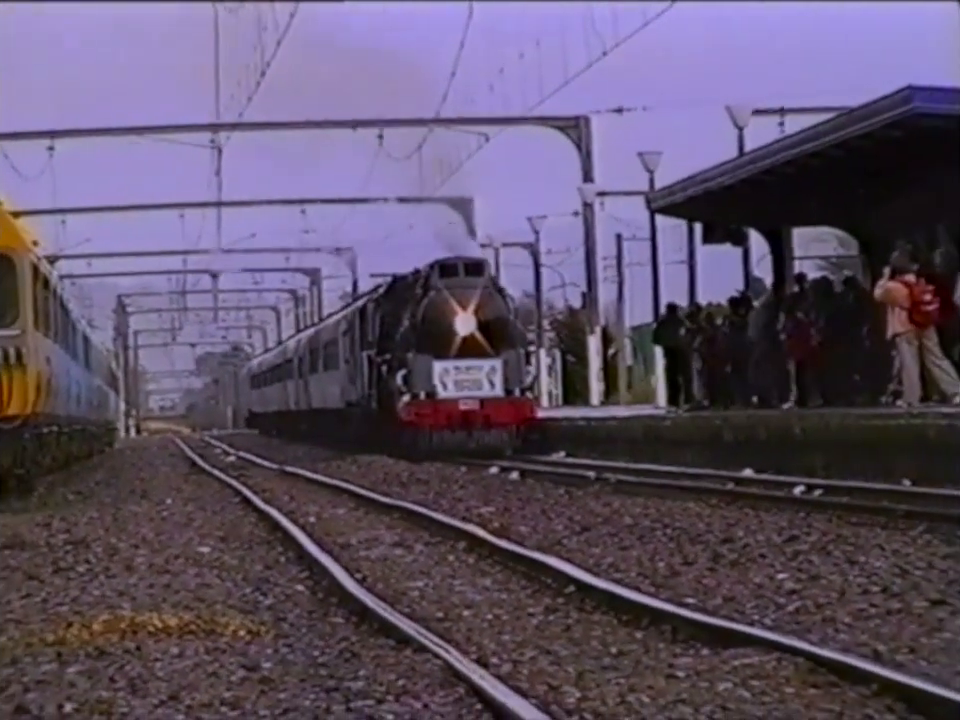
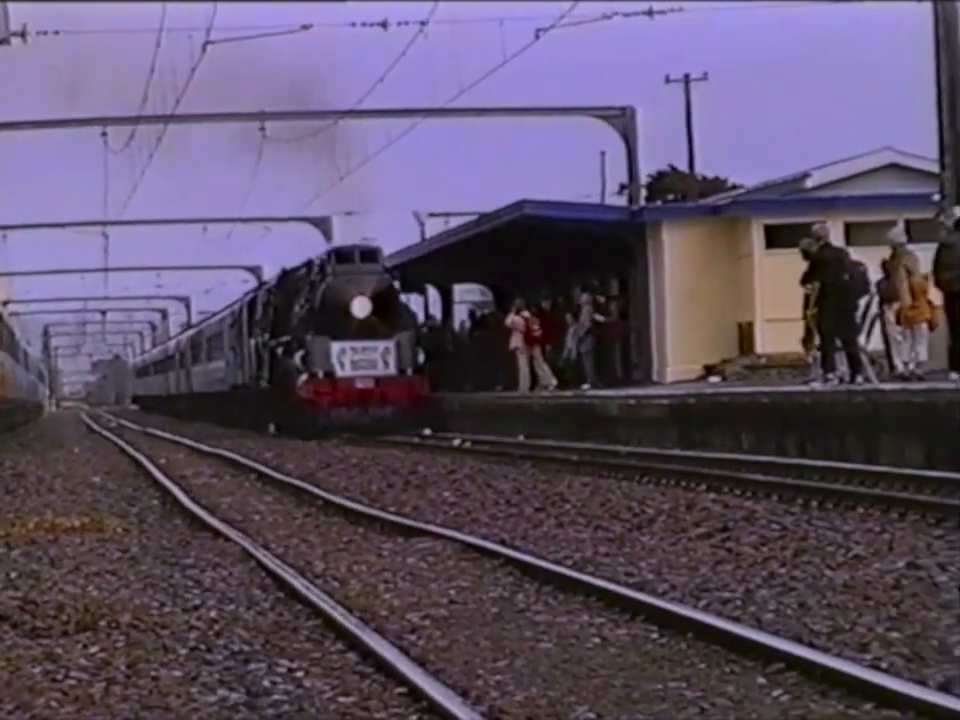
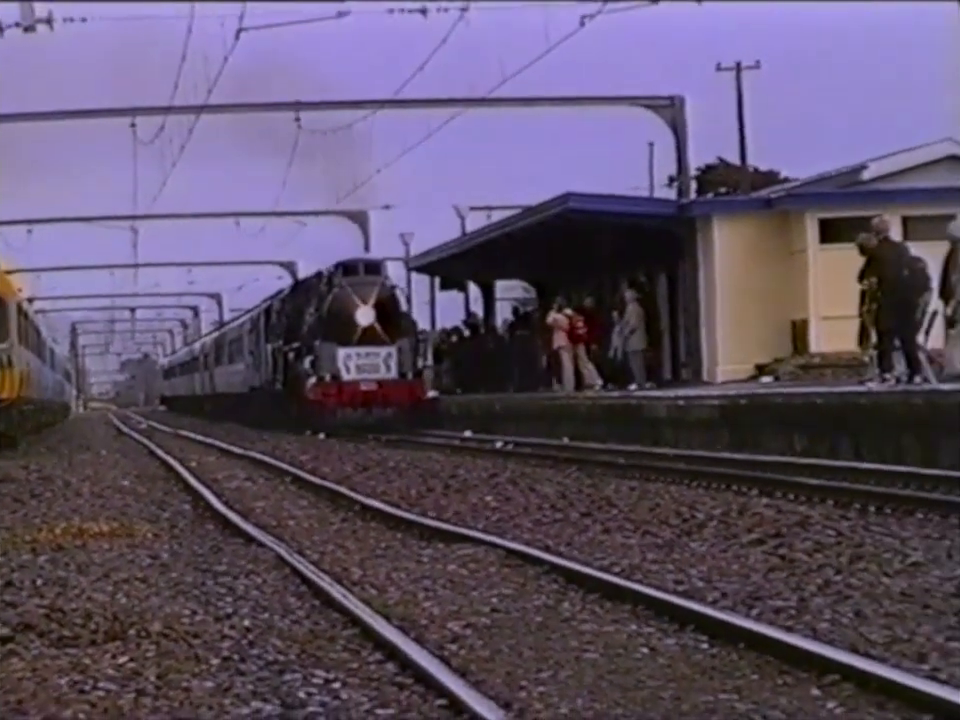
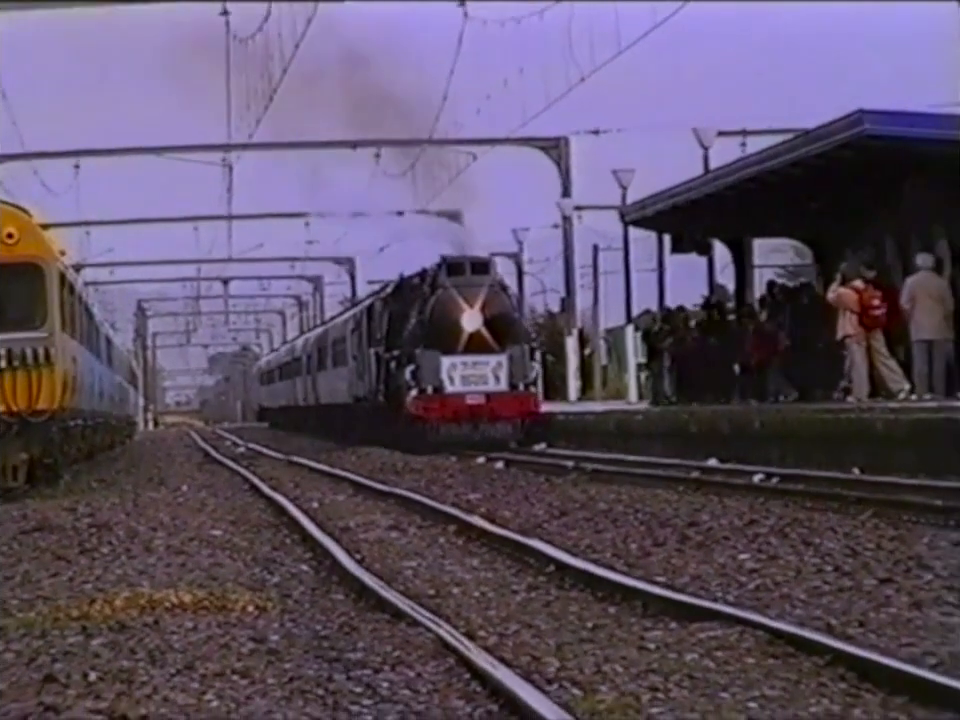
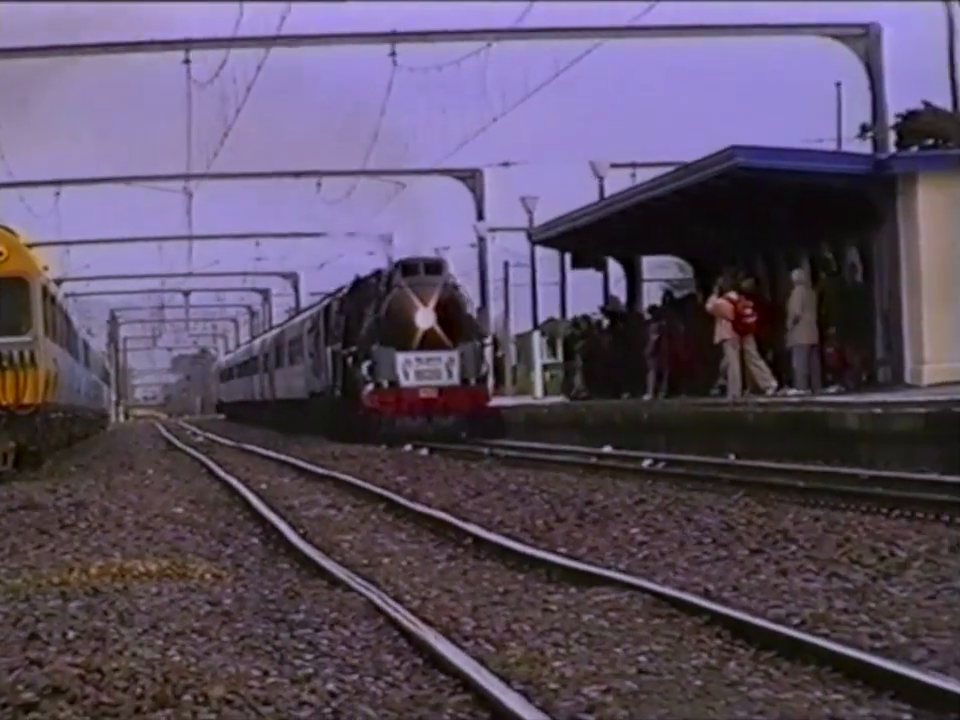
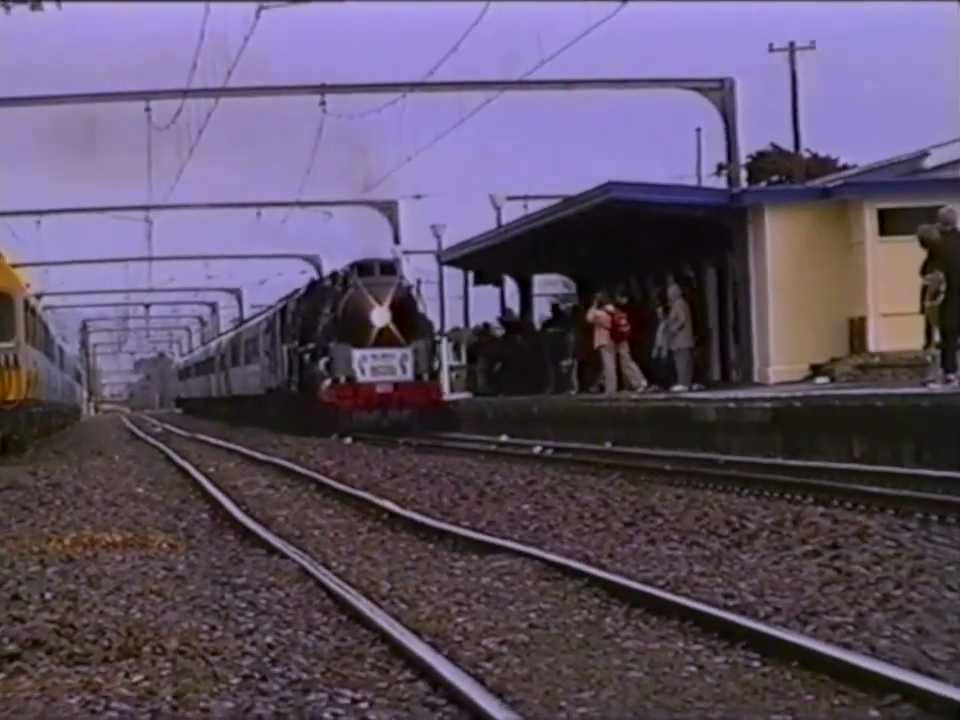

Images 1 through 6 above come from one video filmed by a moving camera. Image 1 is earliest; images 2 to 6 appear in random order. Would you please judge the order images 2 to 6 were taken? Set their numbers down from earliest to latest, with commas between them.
4, 5, 6, 3, 2
